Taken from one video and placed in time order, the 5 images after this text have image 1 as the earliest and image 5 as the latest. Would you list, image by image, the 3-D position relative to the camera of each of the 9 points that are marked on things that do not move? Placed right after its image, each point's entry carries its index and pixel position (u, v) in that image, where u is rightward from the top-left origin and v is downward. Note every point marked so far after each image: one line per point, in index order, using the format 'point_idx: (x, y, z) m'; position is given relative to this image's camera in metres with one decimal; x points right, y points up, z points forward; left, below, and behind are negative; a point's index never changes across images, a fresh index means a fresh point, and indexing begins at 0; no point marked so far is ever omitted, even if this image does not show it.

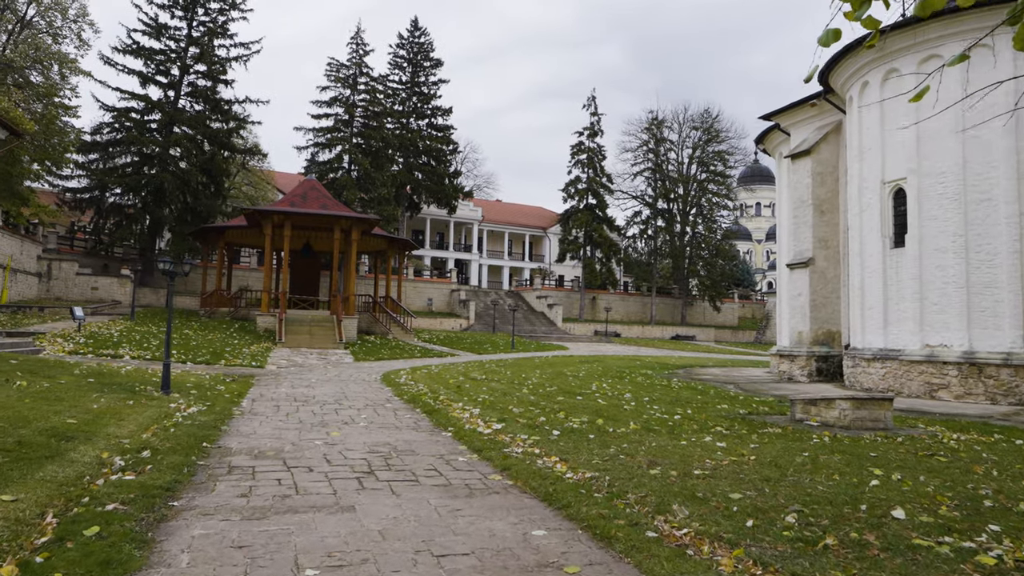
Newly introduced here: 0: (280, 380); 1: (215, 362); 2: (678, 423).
0: (-3.8, -1.5, +11.8) m
1: (-6.0, -1.5, +14.3) m
2: (+1.8, -1.5, +7.9) m
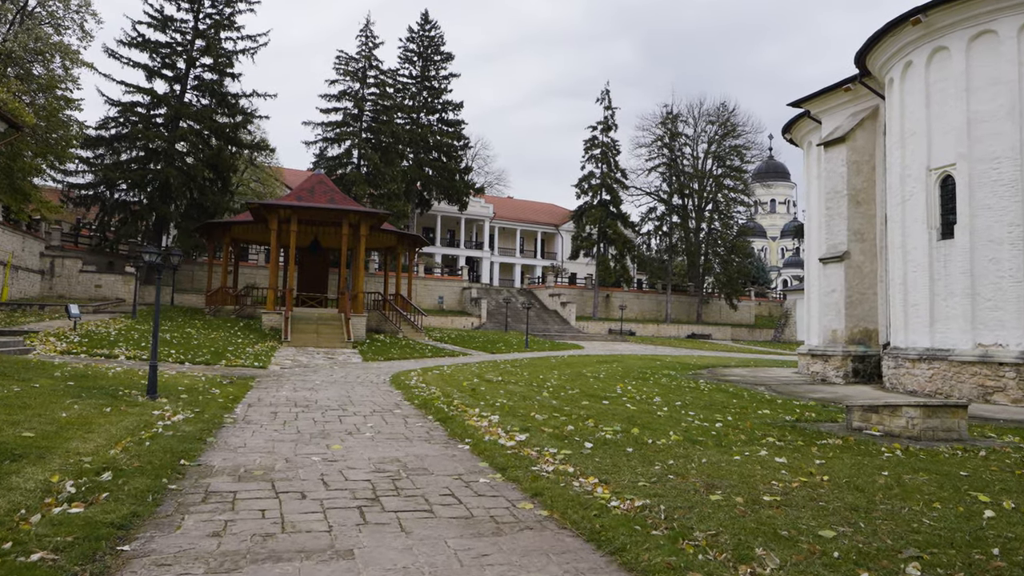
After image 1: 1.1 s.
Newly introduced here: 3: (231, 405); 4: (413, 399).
0: (-3.5, -1.4, +11.0) m
1: (-5.6, -1.4, +13.6) m
2: (+2.1, -1.4, +7.0) m
3: (-3.0, -1.3, +7.8) m
4: (-1.2, -1.4, +8.9) m
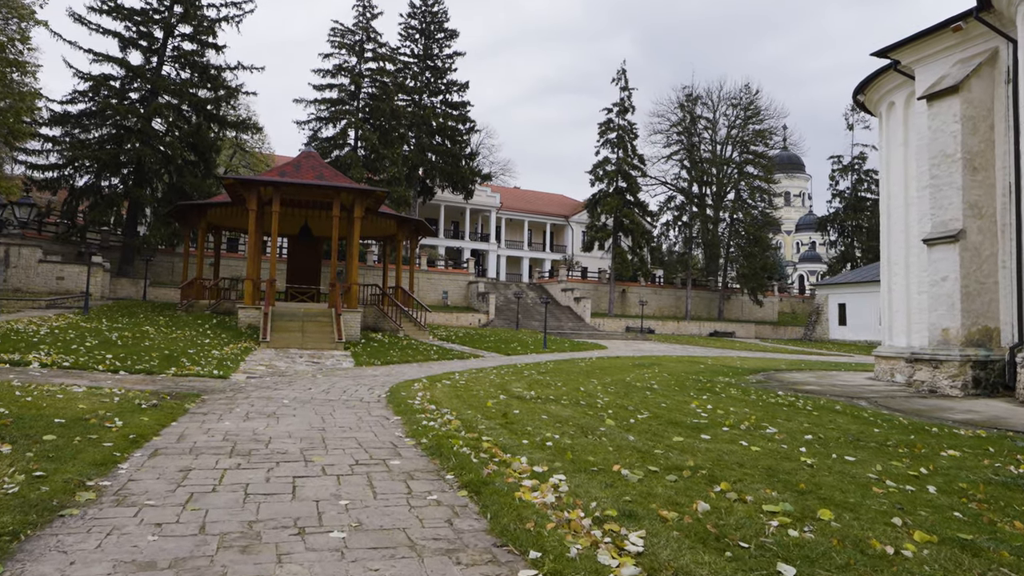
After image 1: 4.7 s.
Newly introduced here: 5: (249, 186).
0: (-3.0, -1.3, +7.9) m
1: (-5.1, -1.2, +10.5) m
2: (+2.5, -1.2, +3.9) m
3: (-2.6, -1.1, +4.7) m
4: (-0.7, -1.2, +5.8) m
5: (-6.9, +2.7, +18.8) m
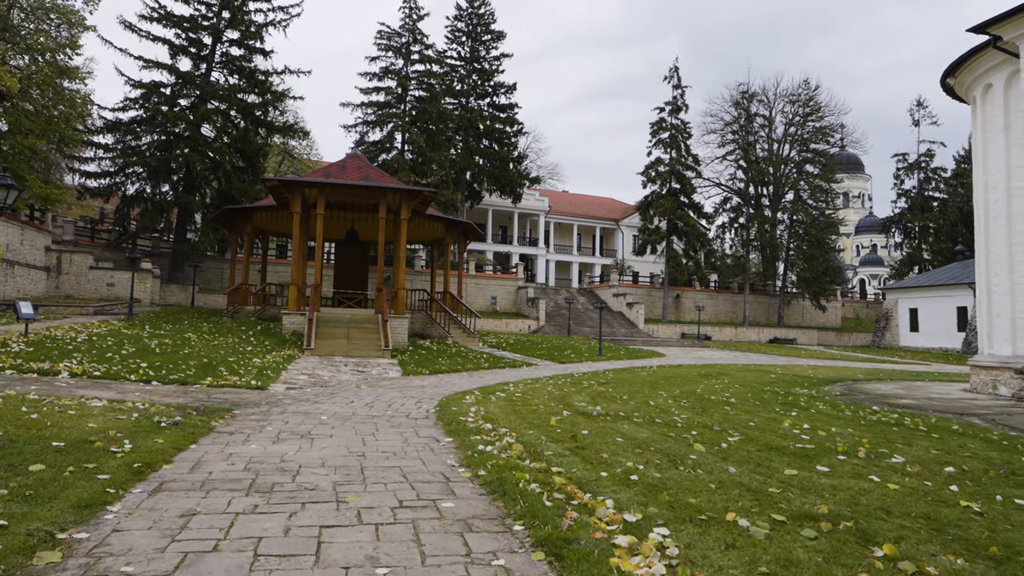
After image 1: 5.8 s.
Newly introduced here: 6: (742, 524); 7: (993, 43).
0: (-2.4, -1.3, +7.1) m
1: (-4.3, -1.3, +9.8) m
2: (+2.9, -1.2, +2.8) m
3: (-2.1, -1.1, +3.9) m
4: (-0.2, -1.2, +4.8) m
5: (-5.6, +2.5, +18.3) m
6: (+1.2, -1.2, +3.6) m
7: (+8.6, +4.4, +12.8) m
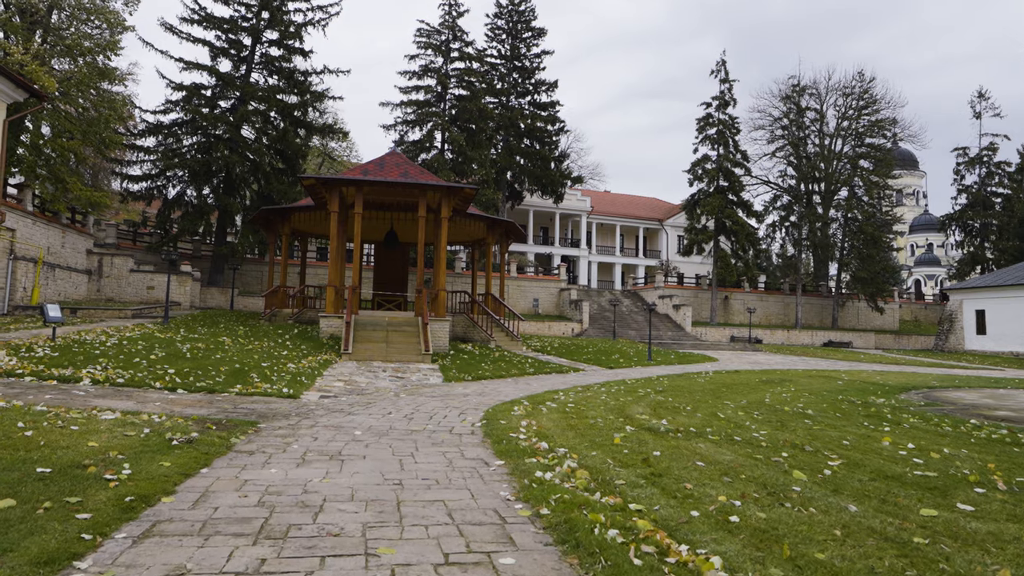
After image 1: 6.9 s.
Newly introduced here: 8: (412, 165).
0: (-1.9, -1.3, +6.3) m
1: (-3.7, -1.3, +9.1) m
2: (+3.2, -1.2, +1.7) m
3: (-1.8, -1.1, +3.1) m
4: (+0.2, -1.2, +4.0) m
5: (-4.5, +2.5, +17.7) m
6: (+1.5, -1.2, +2.7) m
7: (+9.4, +4.4, +11.4) m
8: (-2.7, +3.3, +19.5) m
